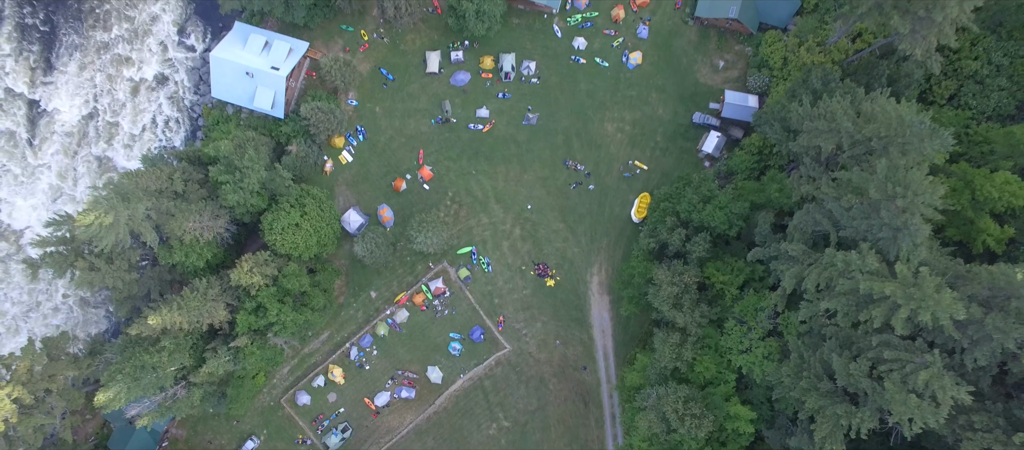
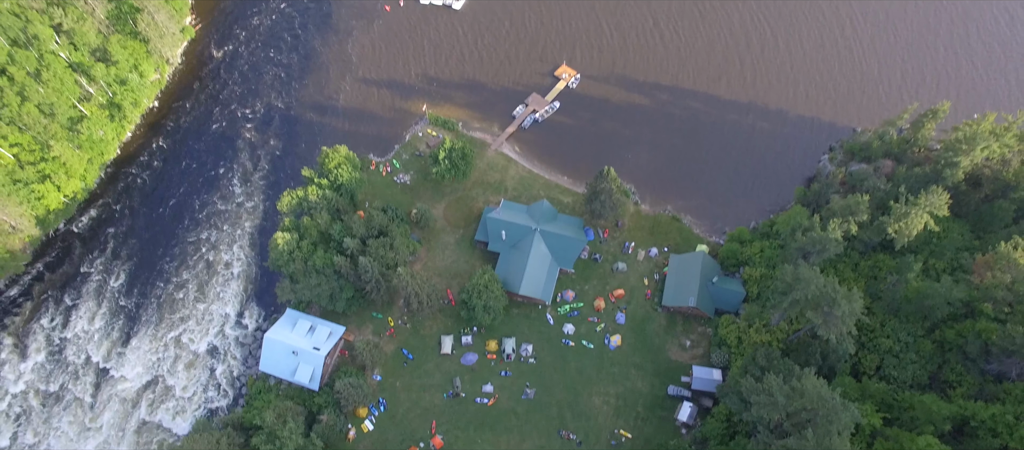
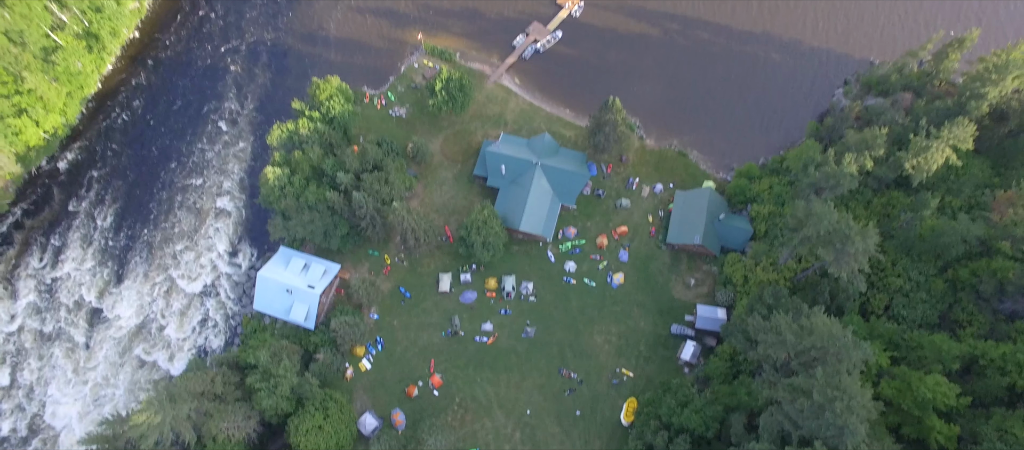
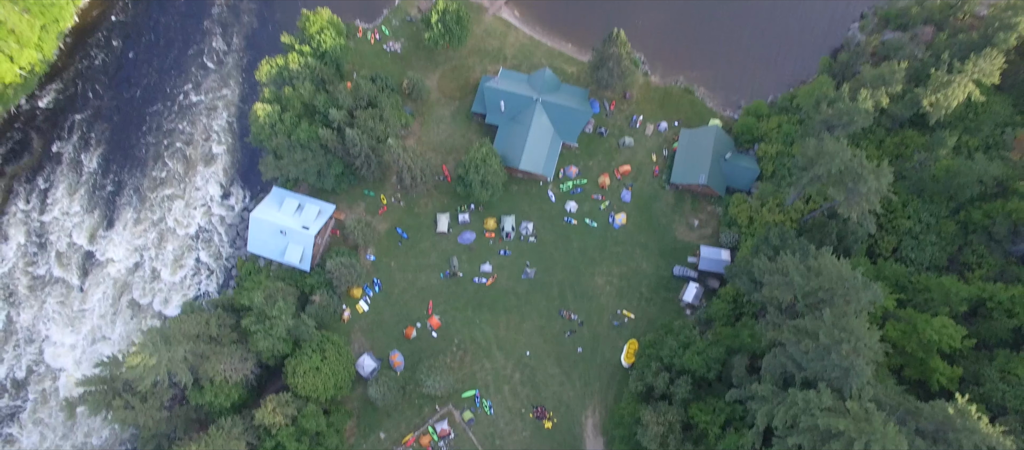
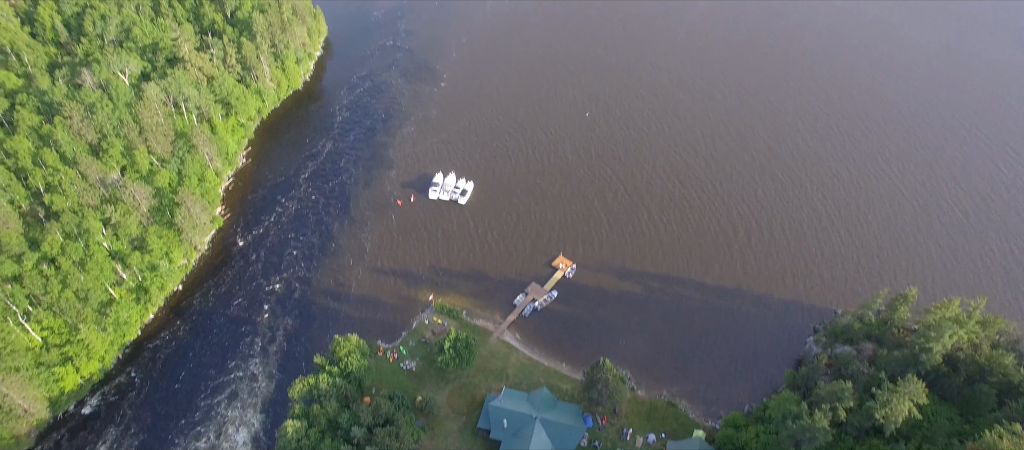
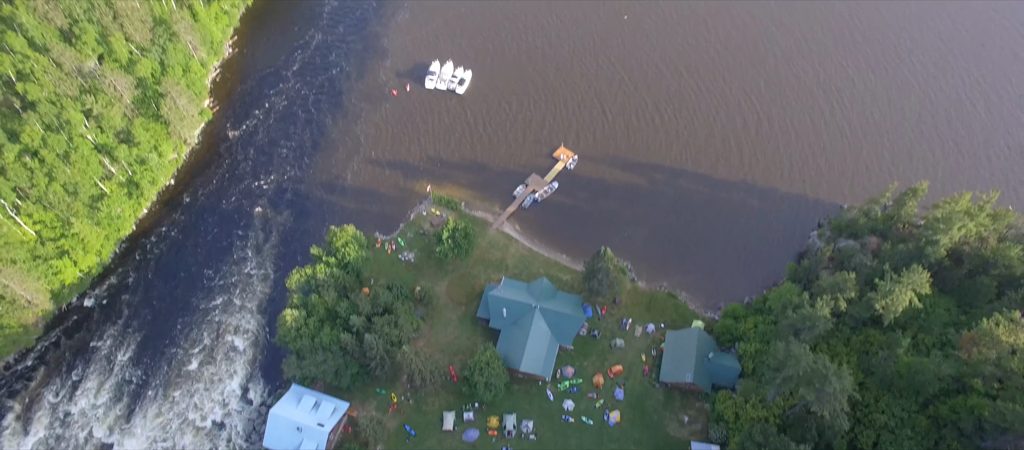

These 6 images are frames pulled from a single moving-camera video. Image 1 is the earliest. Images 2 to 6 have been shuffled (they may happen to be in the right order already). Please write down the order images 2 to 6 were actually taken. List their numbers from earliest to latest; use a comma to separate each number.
4, 3, 2, 6, 5
